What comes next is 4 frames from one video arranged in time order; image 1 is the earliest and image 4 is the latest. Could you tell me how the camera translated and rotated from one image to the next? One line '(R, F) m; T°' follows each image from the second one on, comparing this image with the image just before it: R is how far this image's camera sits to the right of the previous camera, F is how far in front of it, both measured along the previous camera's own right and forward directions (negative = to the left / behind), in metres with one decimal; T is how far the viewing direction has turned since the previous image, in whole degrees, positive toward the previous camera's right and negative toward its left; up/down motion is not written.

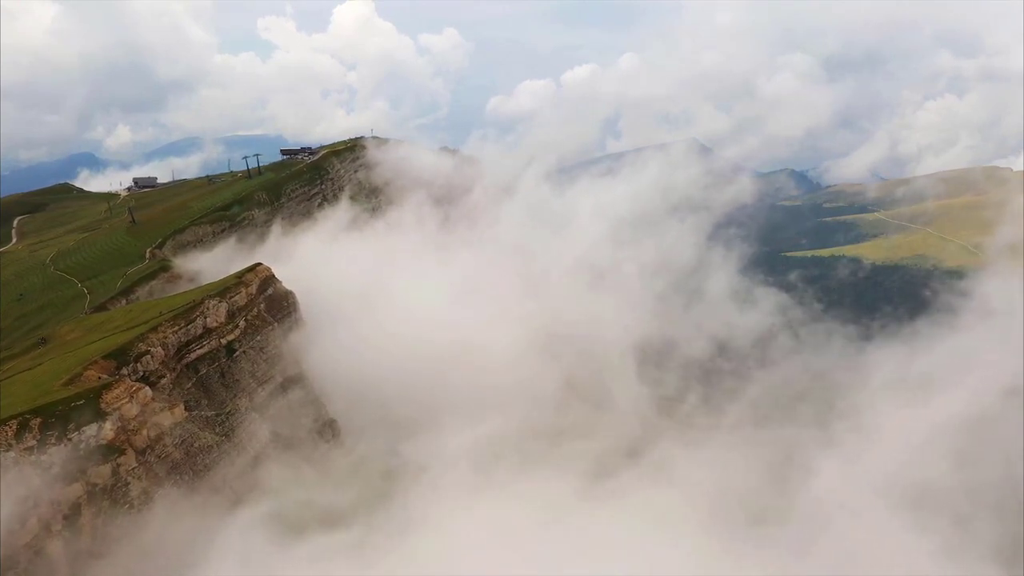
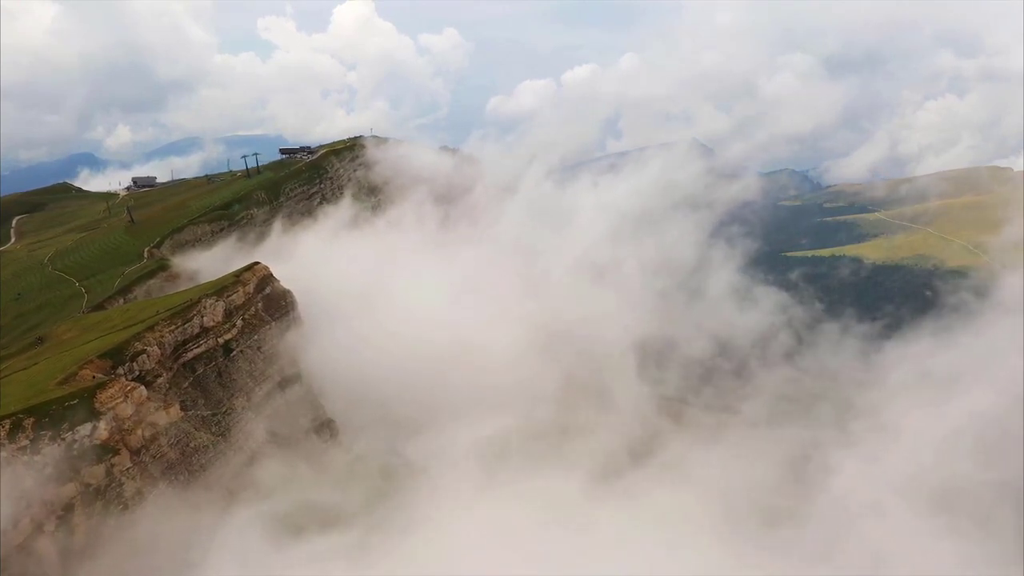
(+0.1, +0.5) m; 0°
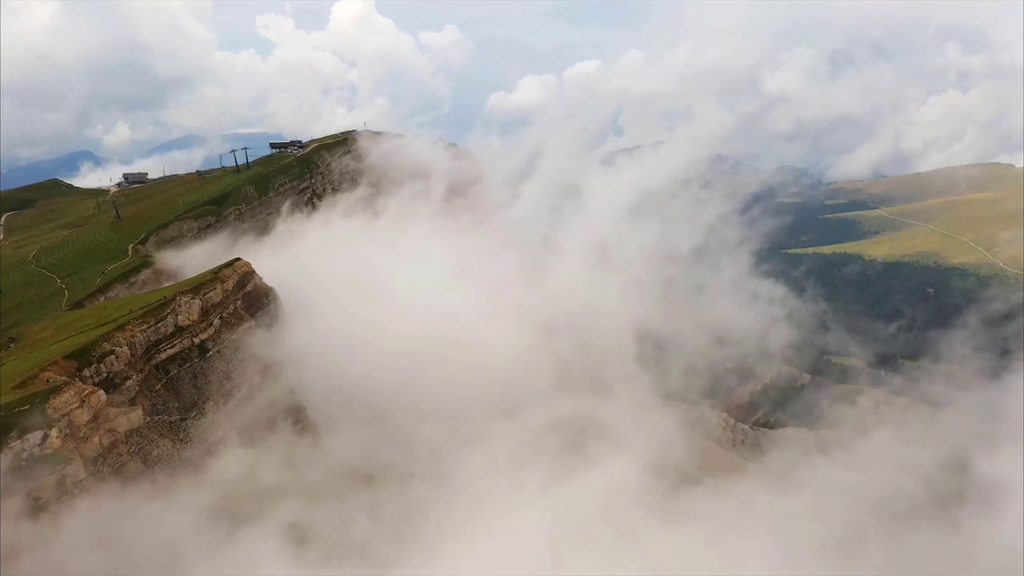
(+1.3, +3.6) m; 0°
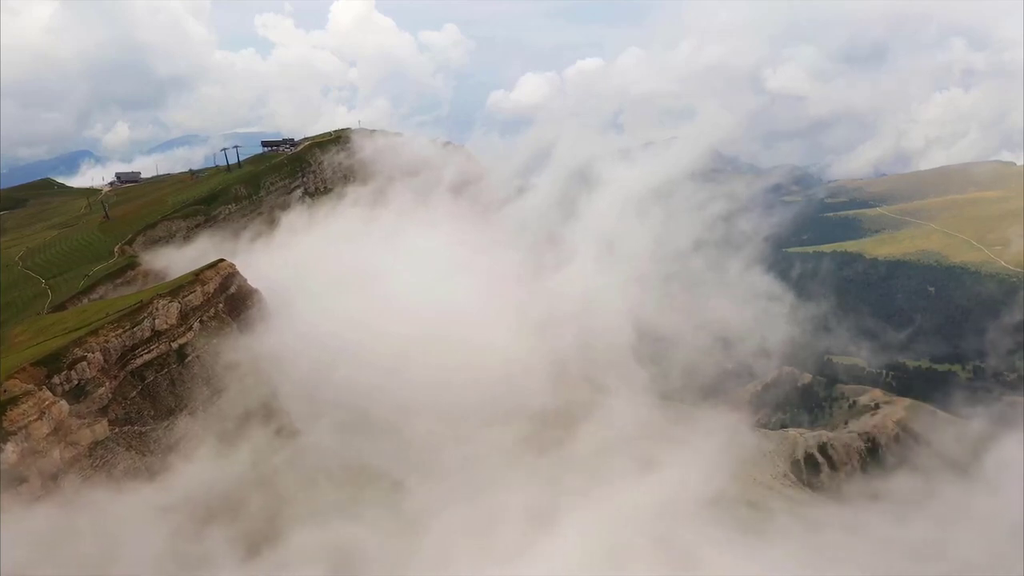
(+1.1, +2.8) m; 0°
